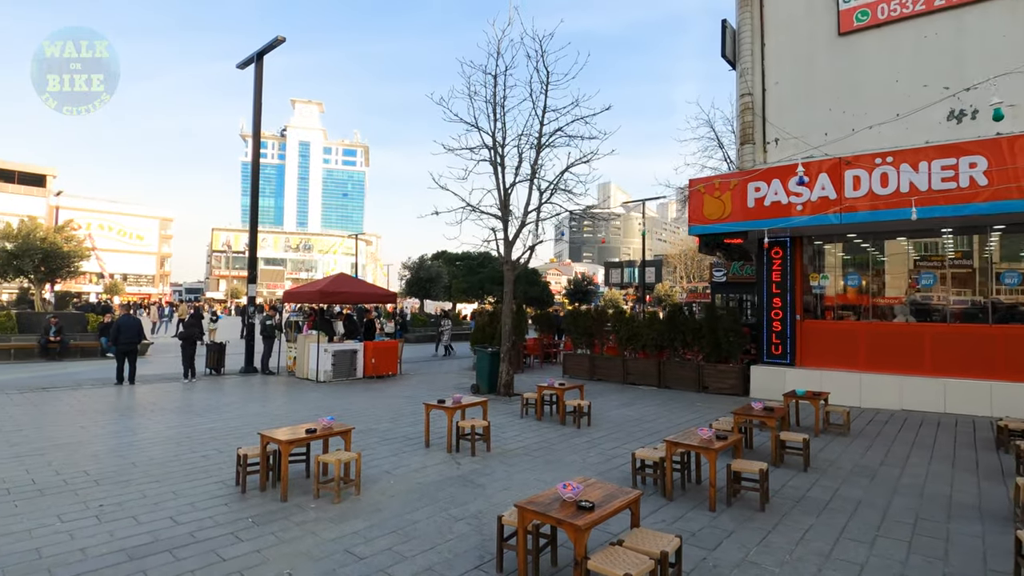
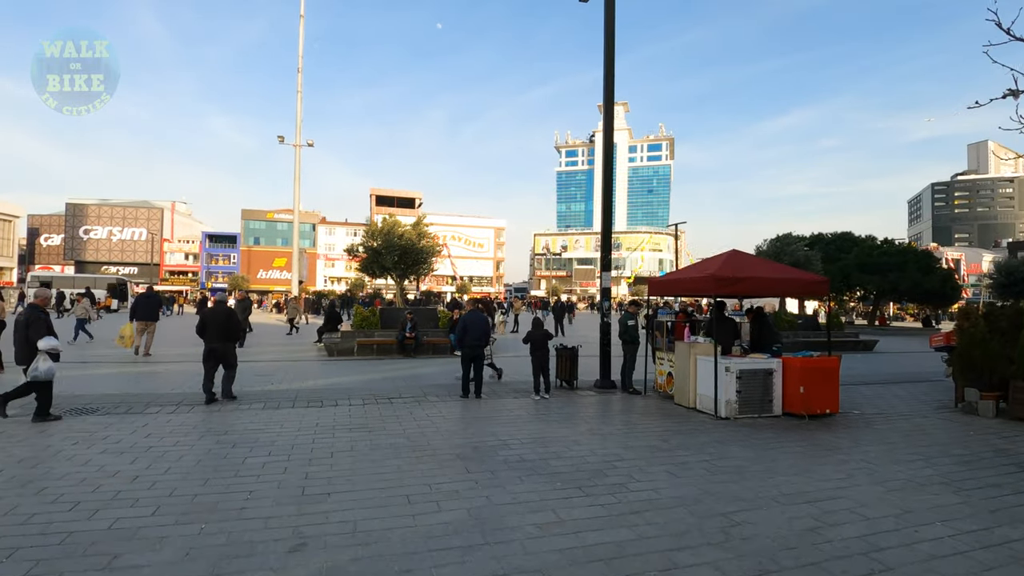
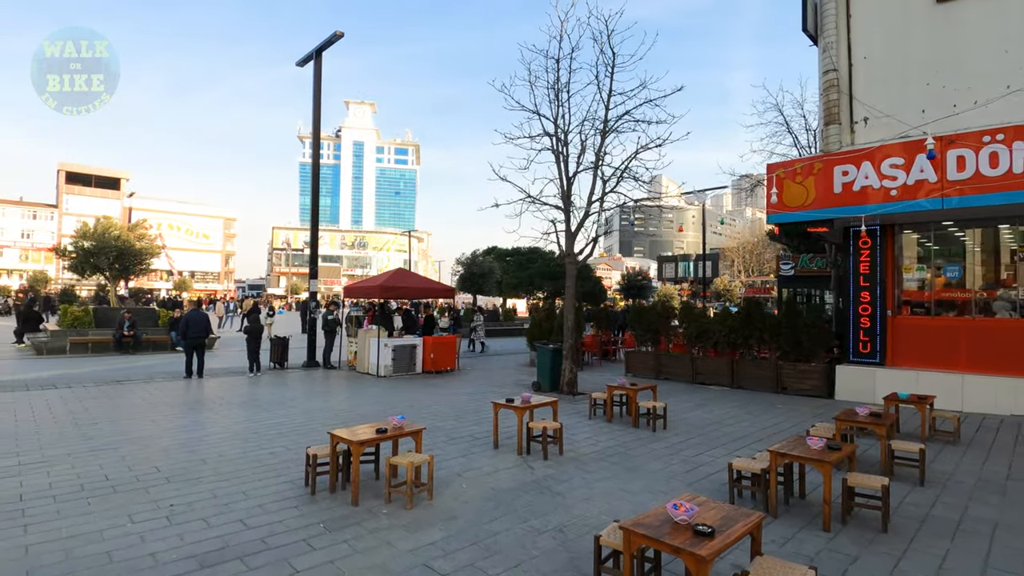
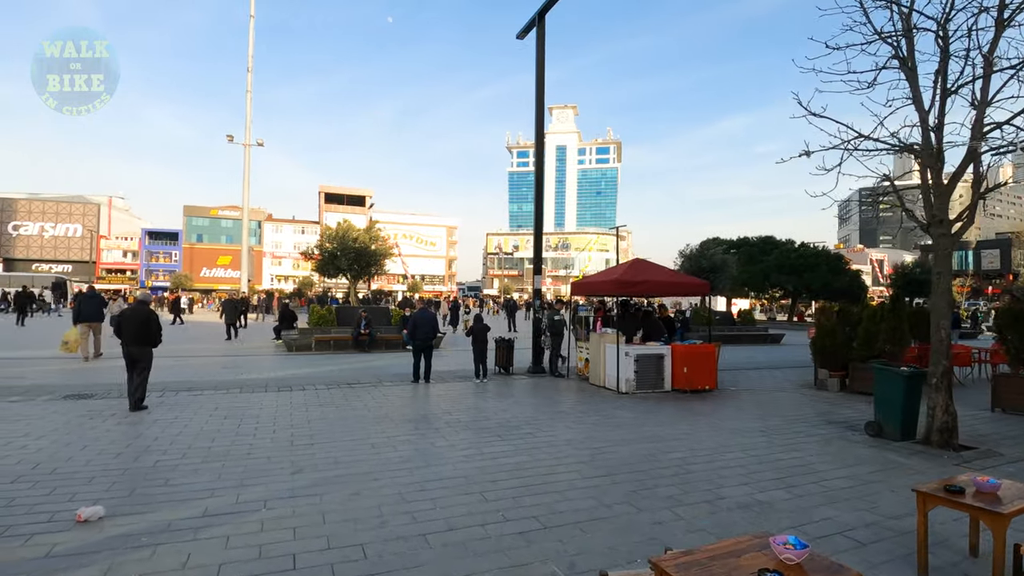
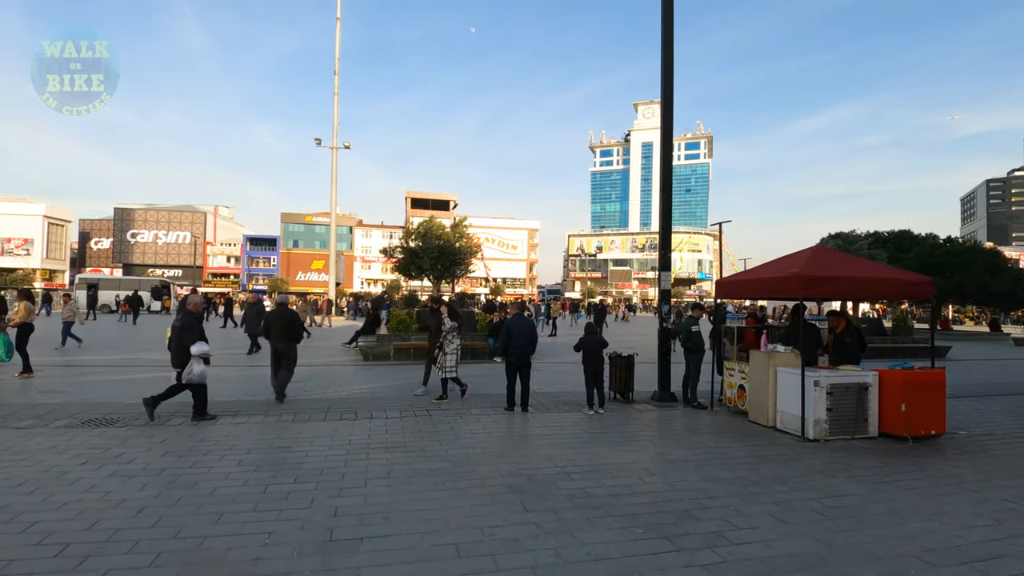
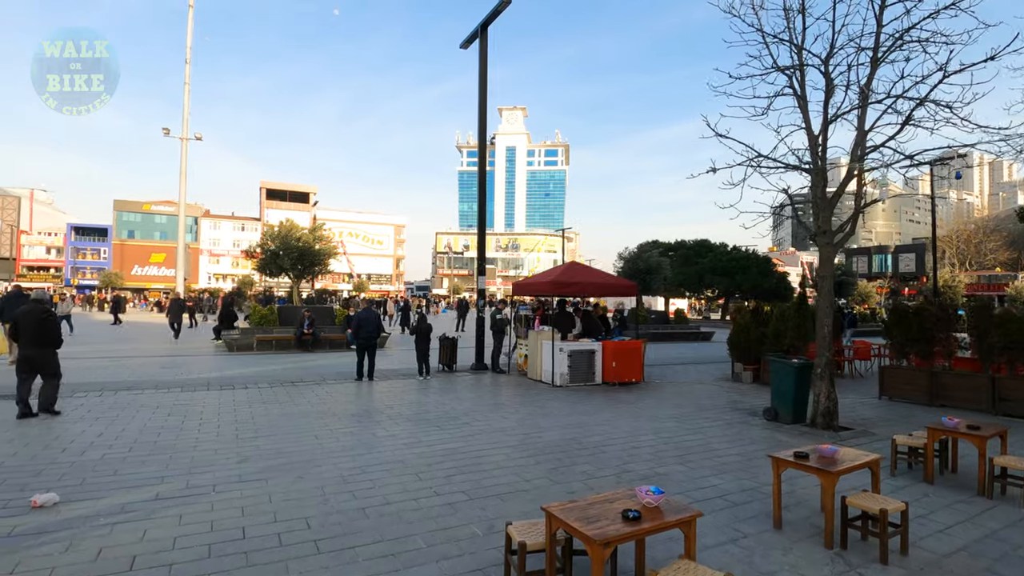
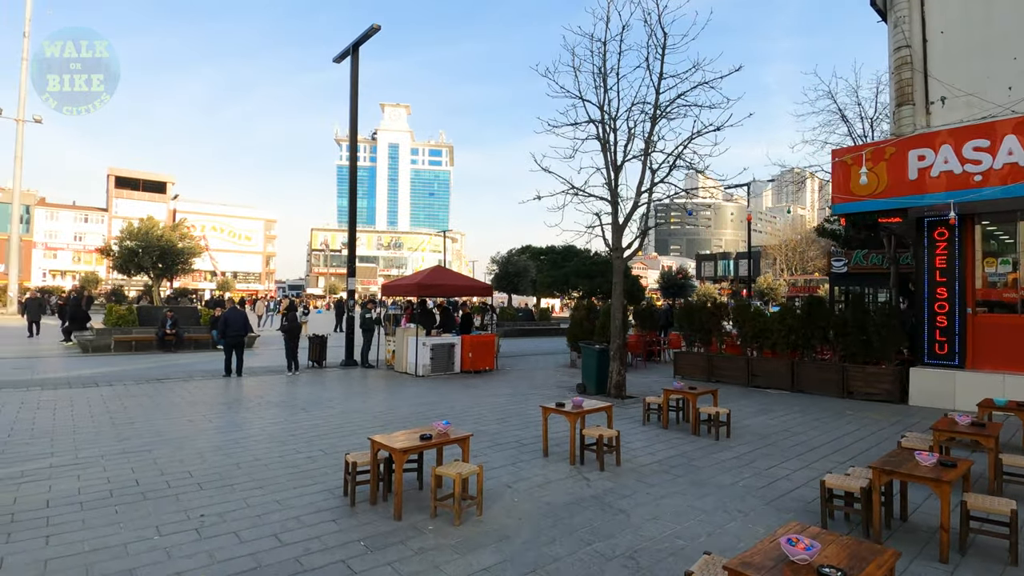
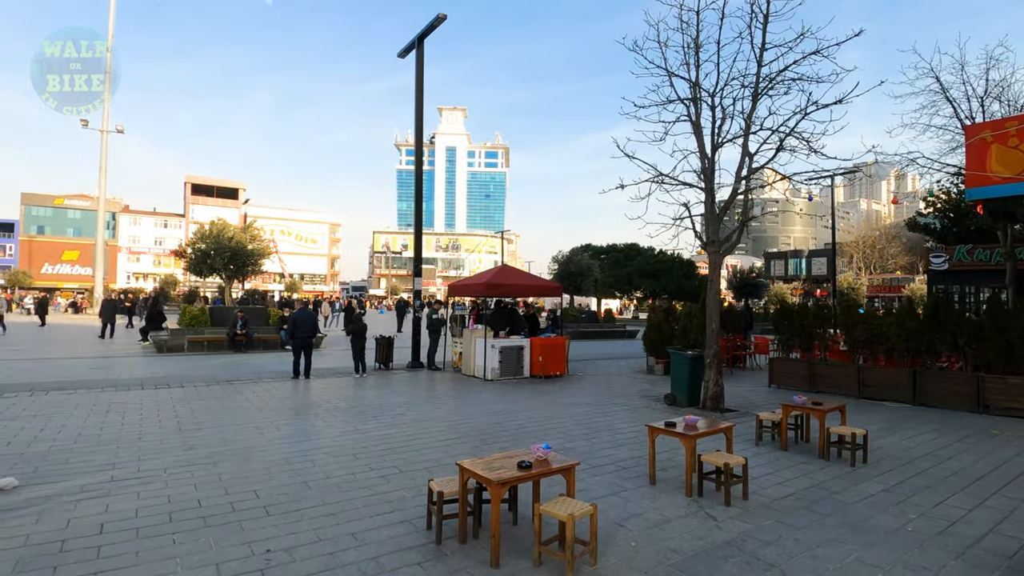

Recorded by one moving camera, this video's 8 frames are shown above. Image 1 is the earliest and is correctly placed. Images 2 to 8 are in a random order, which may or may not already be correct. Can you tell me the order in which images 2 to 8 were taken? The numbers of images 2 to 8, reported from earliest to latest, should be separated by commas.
3, 7, 8, 6, 4, 2, 5
